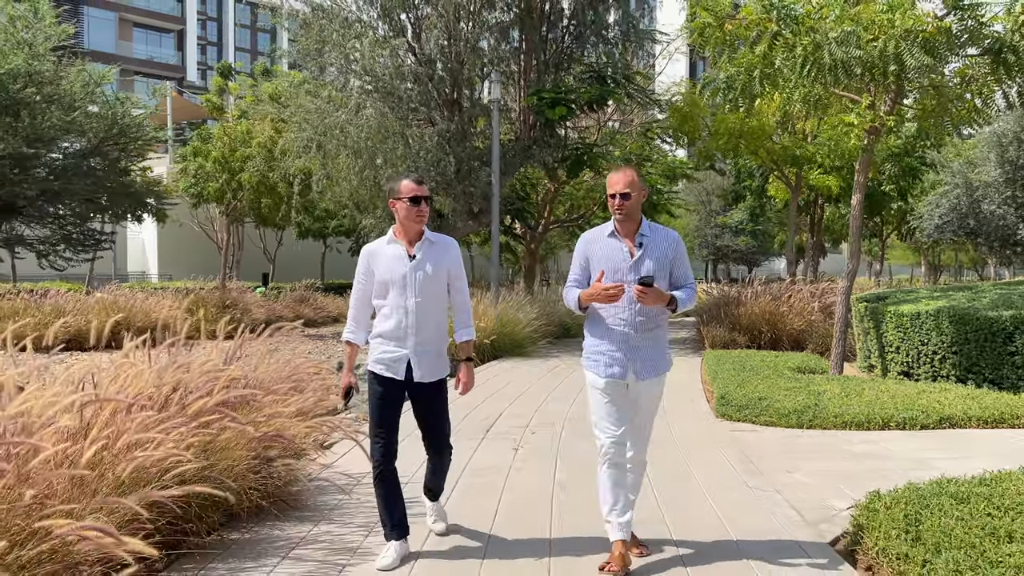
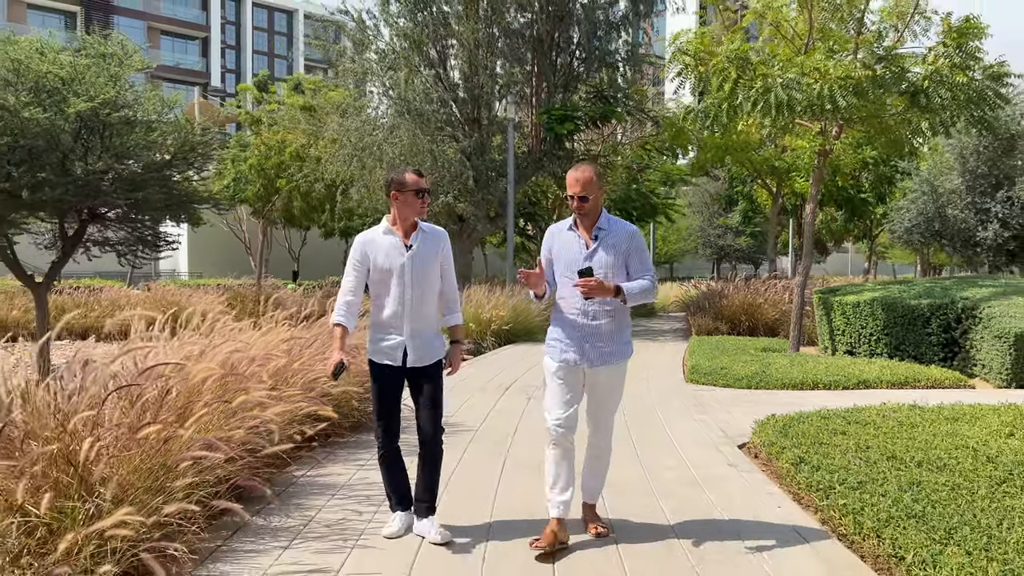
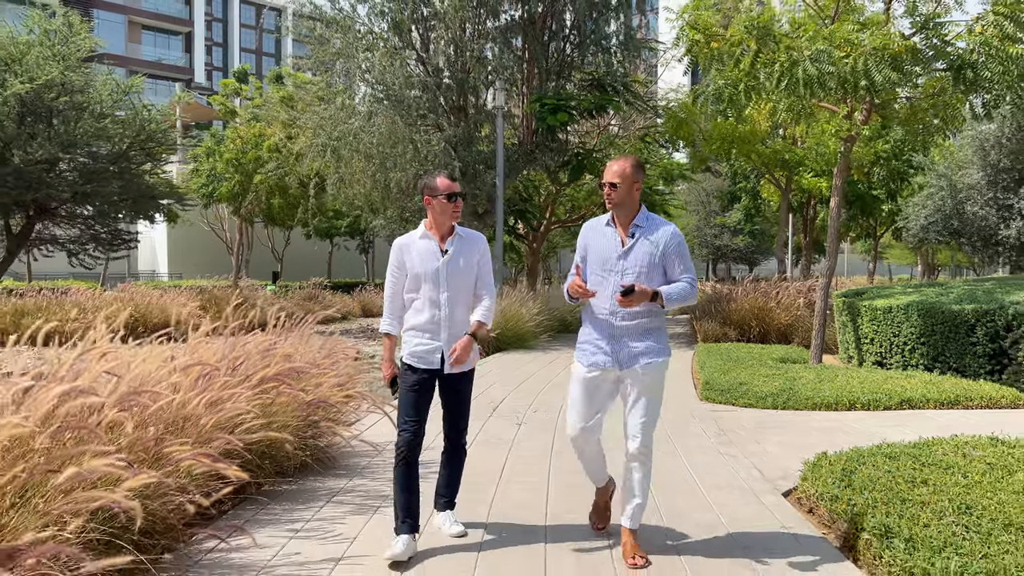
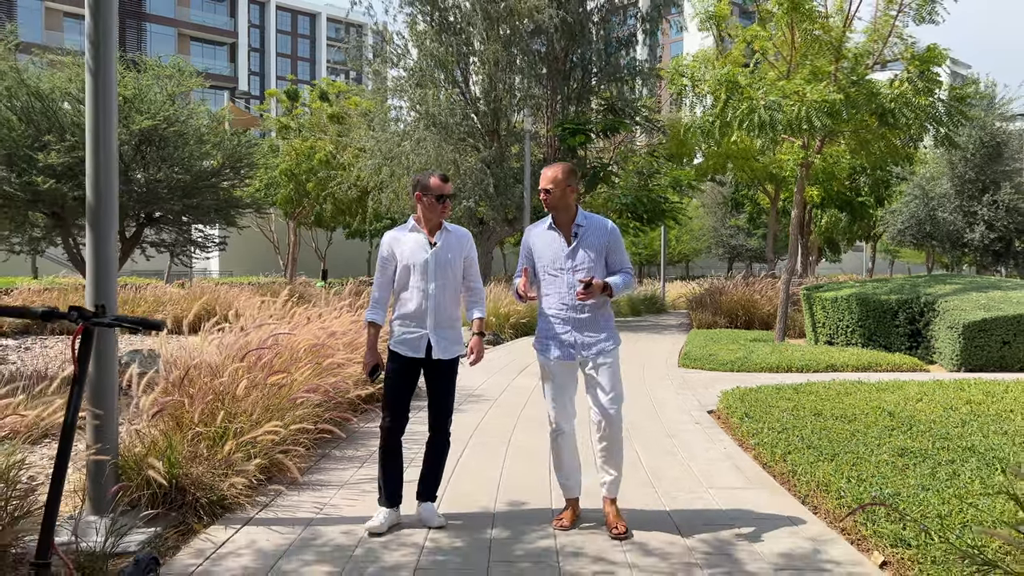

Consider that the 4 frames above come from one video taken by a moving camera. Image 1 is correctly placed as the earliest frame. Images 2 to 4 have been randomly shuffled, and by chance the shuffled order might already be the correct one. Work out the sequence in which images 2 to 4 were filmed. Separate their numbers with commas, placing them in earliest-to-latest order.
3, 2, 4
